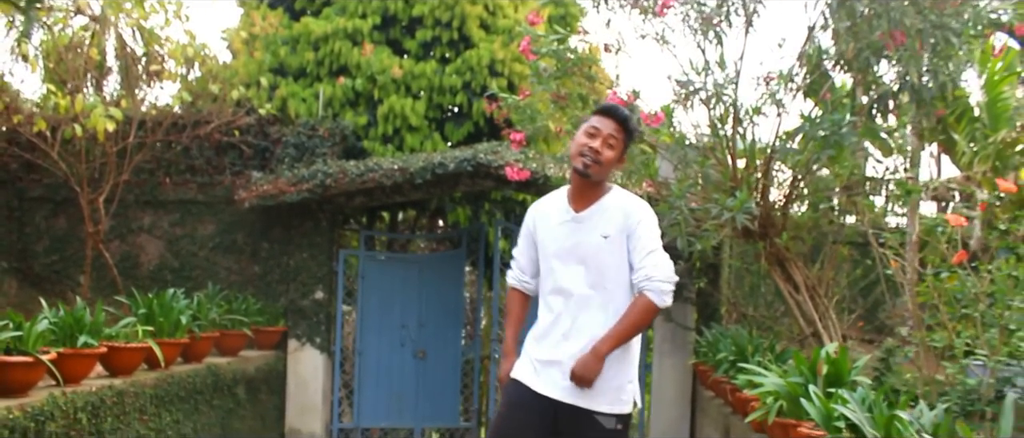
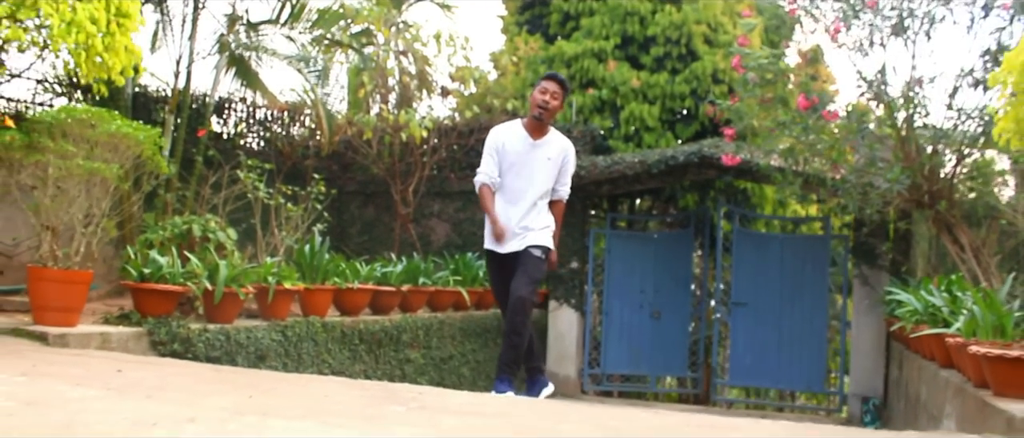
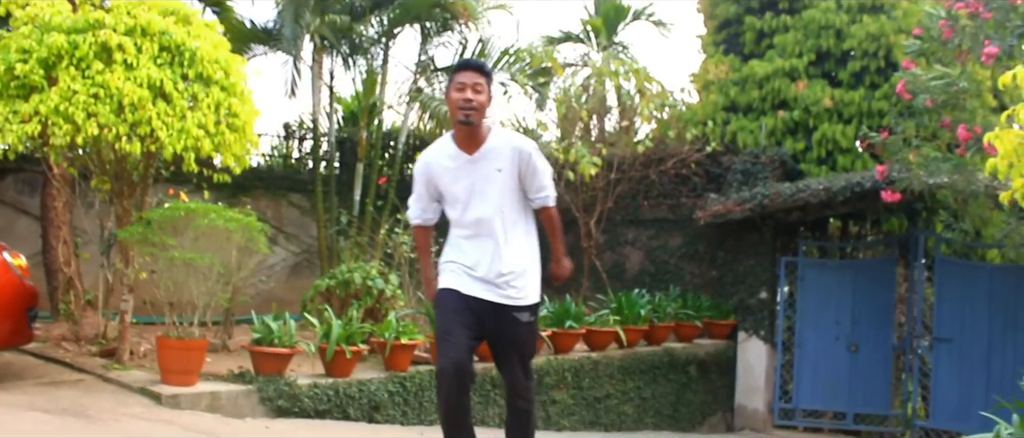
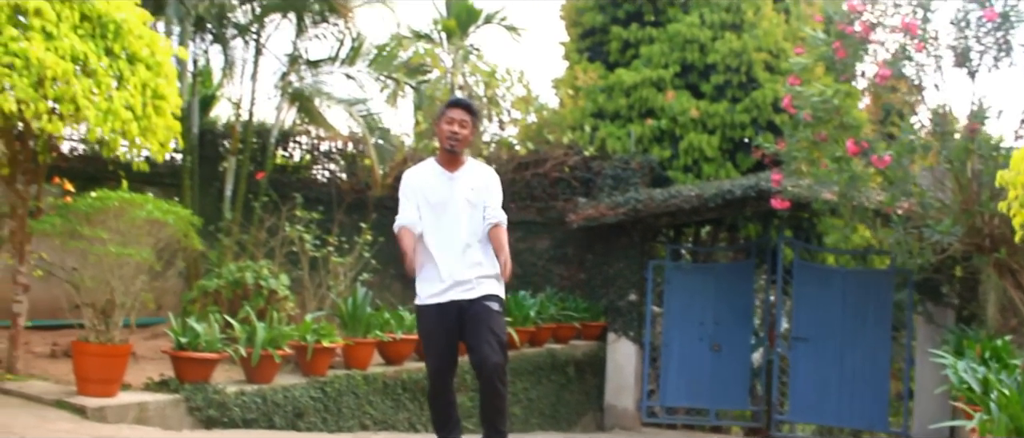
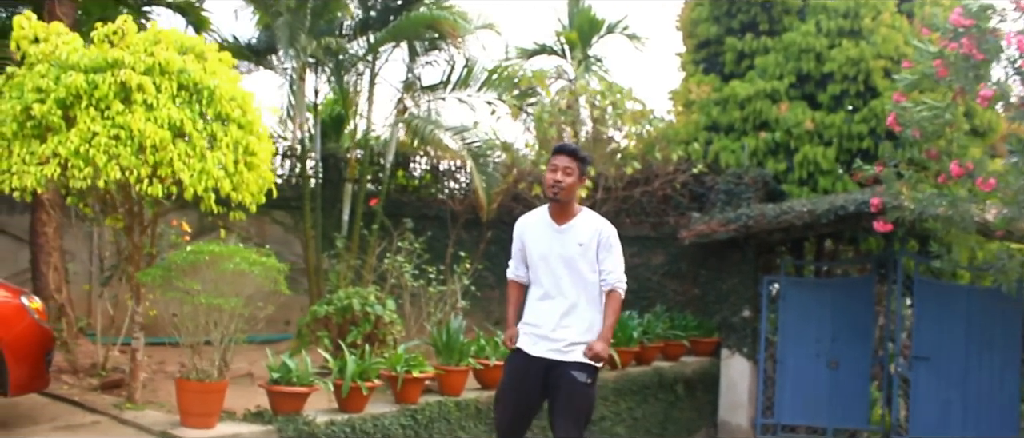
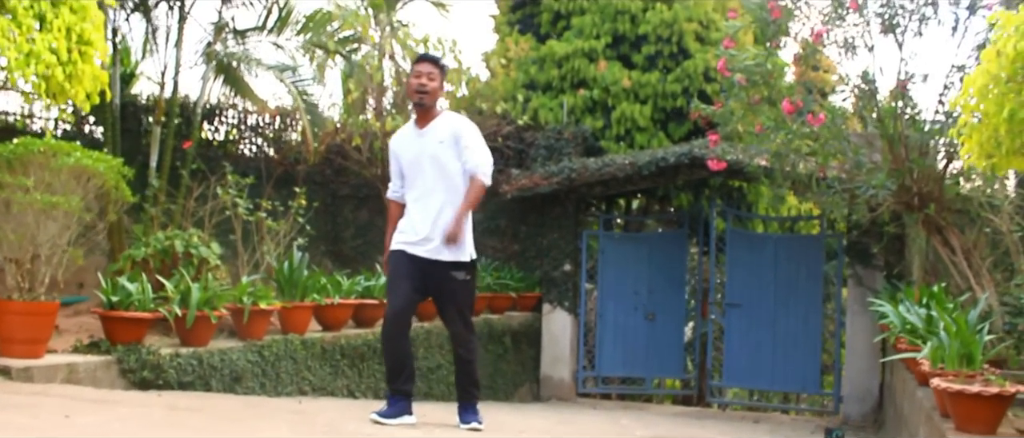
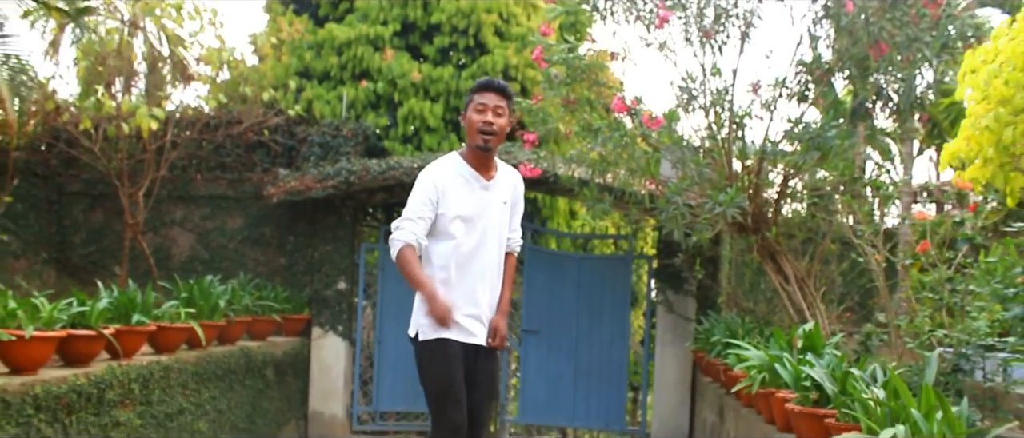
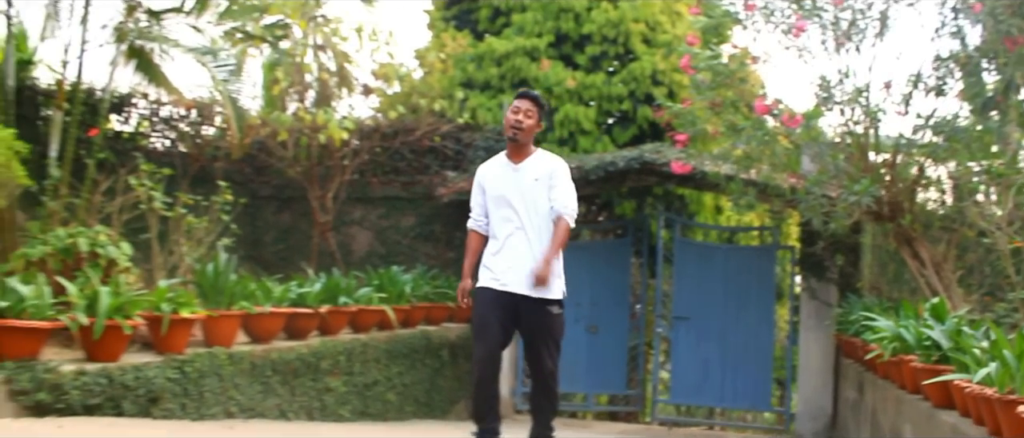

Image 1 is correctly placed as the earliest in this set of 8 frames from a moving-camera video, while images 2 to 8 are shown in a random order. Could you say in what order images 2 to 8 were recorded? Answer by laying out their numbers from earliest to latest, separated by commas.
7, 8, 2, 6, 4, 5, 3
